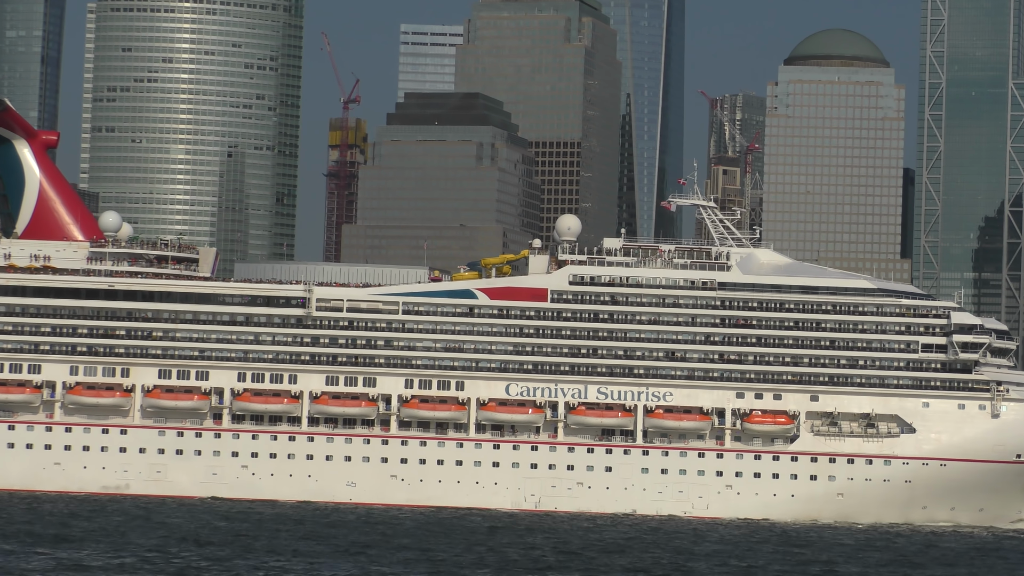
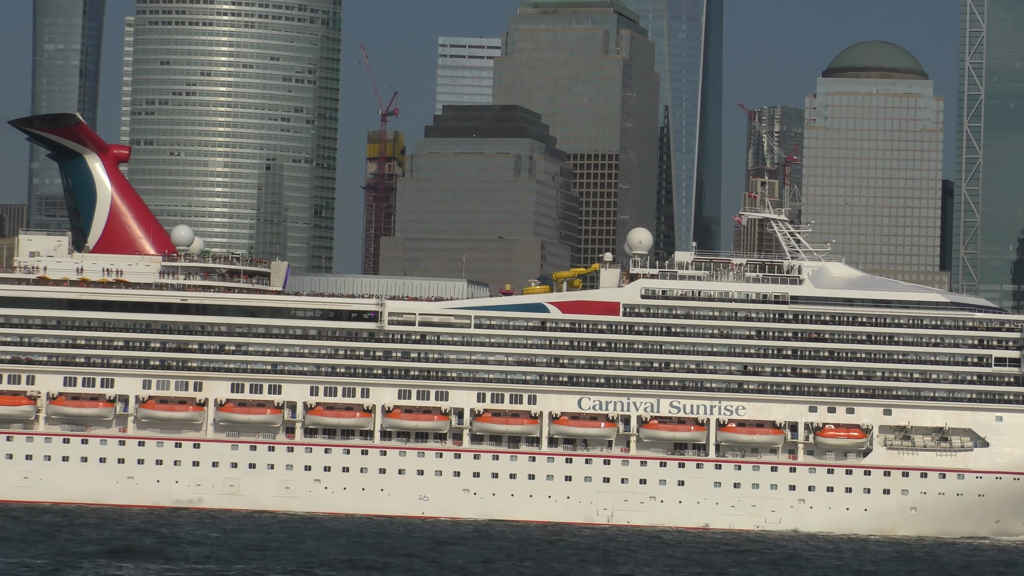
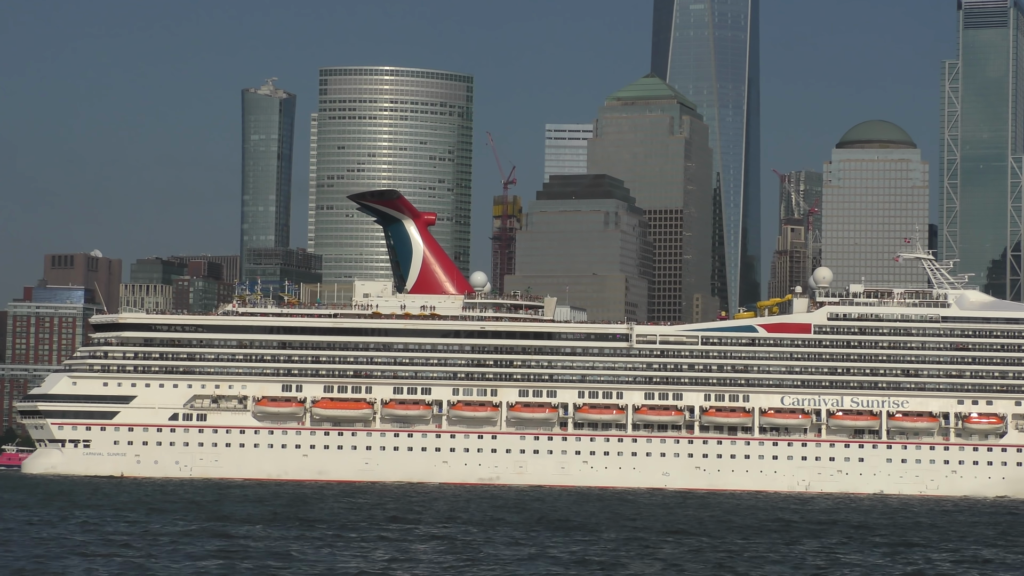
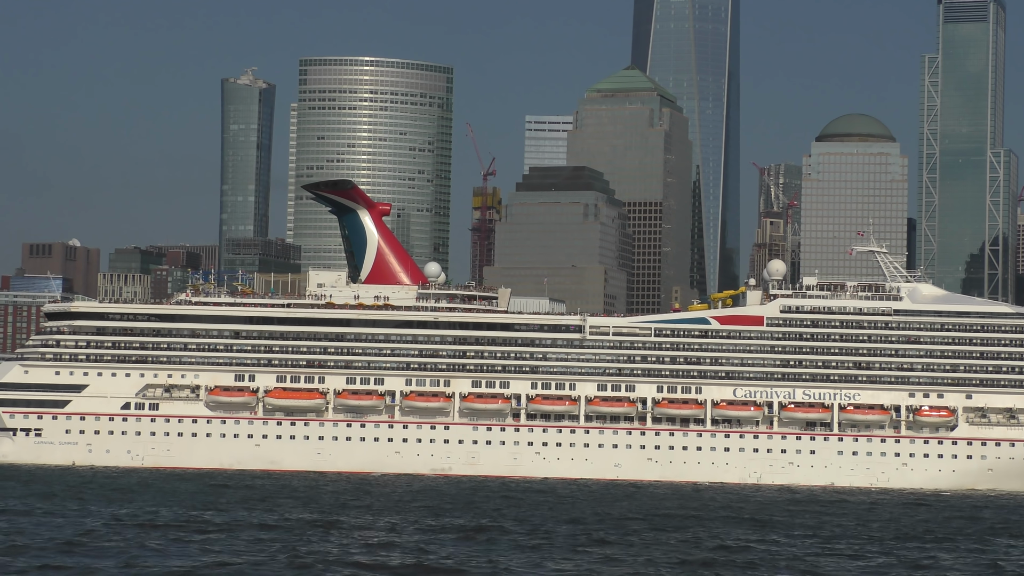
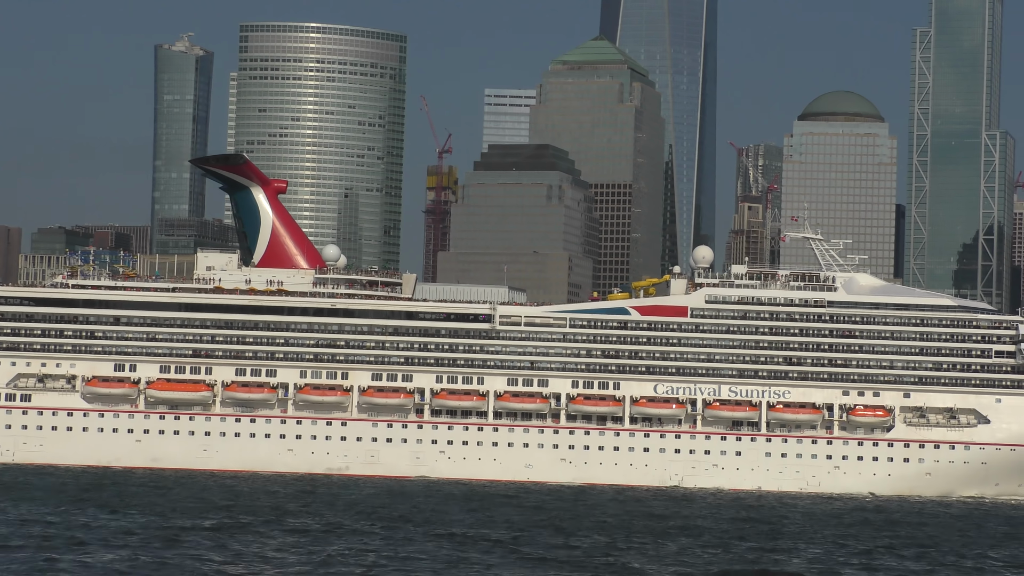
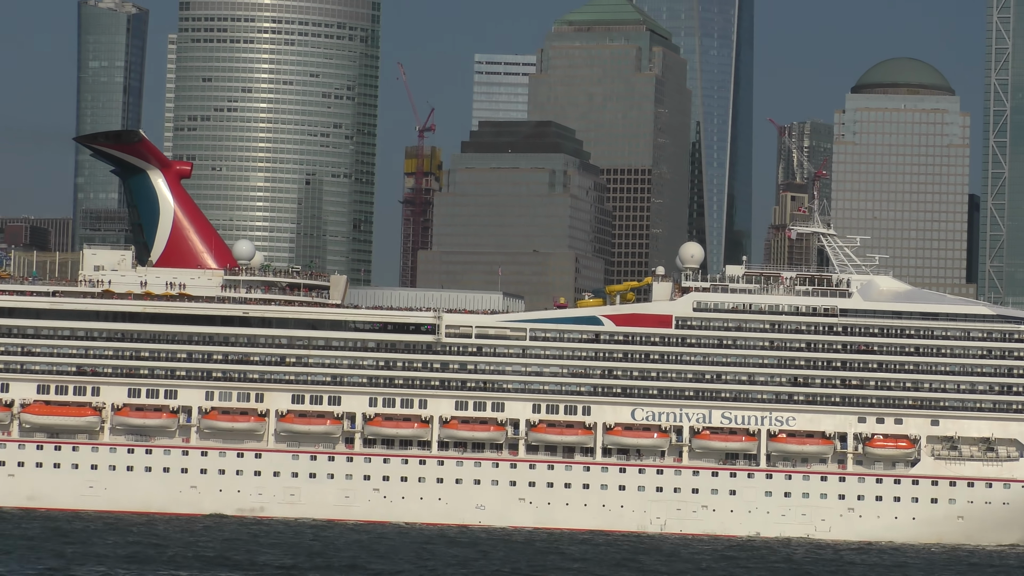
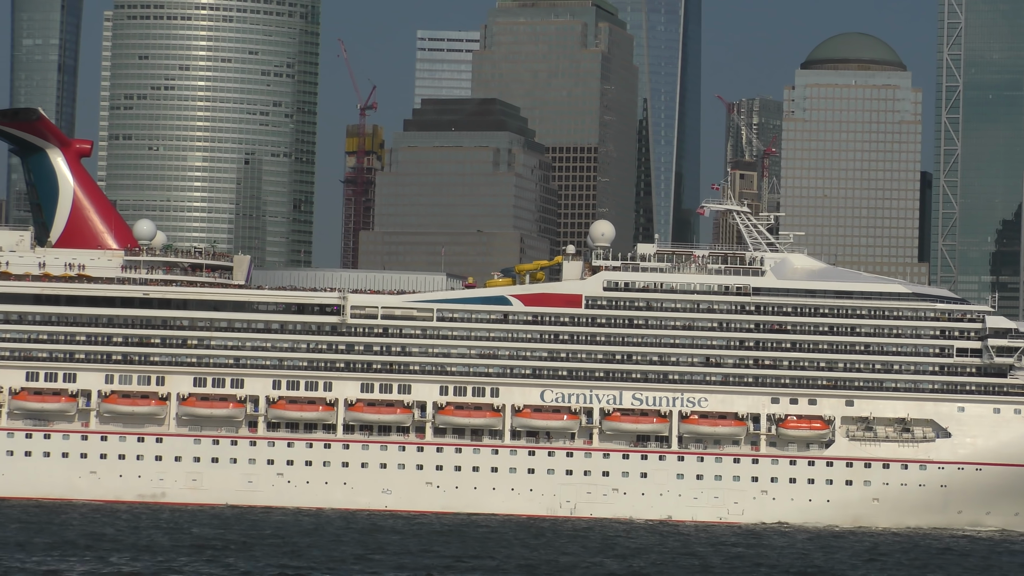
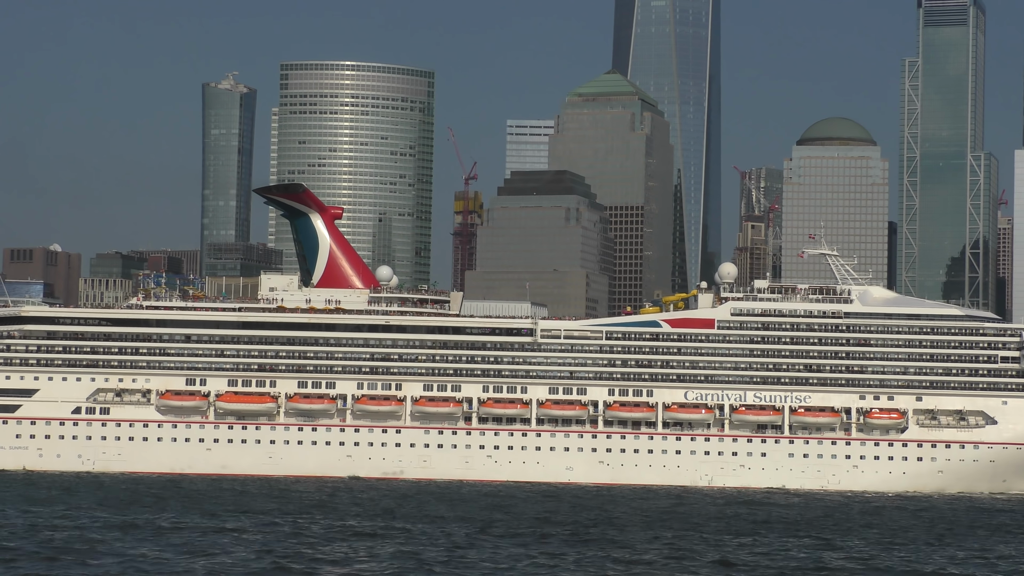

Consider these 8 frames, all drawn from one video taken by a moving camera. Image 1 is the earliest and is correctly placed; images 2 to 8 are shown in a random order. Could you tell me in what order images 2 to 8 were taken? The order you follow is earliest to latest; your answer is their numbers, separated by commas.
7, 2, 6, 5, 8, 4, 3
